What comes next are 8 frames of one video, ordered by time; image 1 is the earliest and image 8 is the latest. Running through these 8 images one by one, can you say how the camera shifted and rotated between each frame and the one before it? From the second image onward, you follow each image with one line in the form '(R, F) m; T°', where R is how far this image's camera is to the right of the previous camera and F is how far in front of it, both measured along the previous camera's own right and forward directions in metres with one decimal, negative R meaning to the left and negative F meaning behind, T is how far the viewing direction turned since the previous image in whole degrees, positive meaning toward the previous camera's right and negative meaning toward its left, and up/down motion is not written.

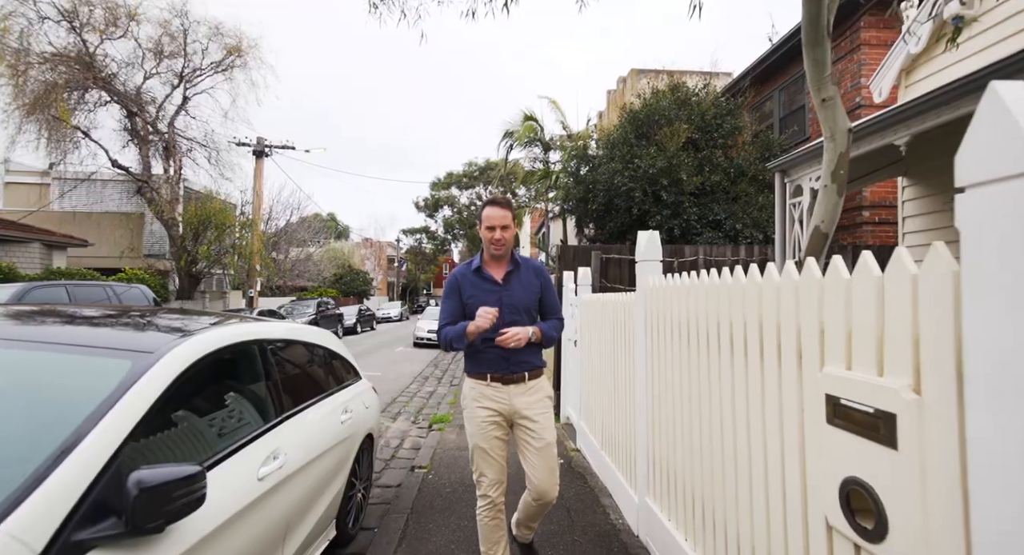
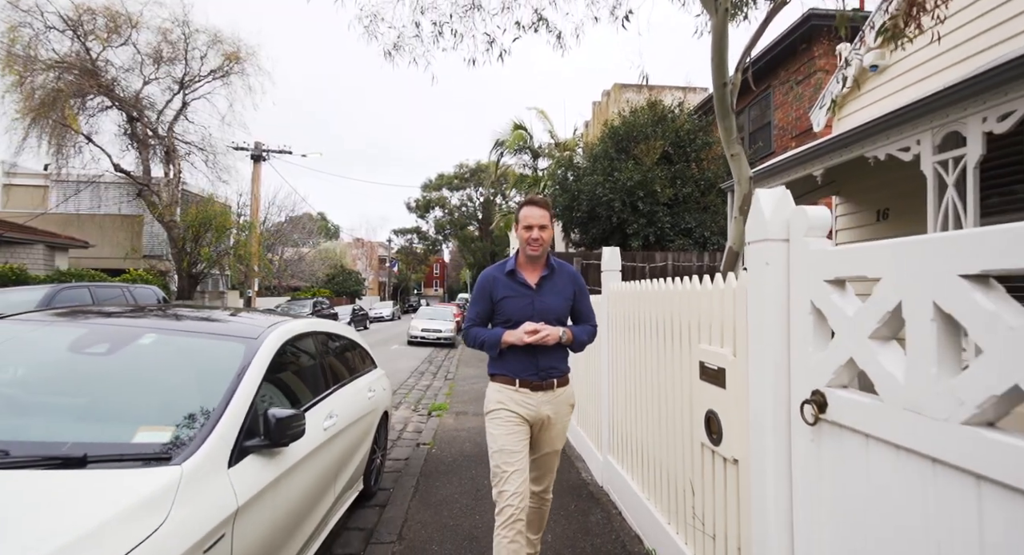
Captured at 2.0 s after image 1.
(0.0, -0.9) m; +1°
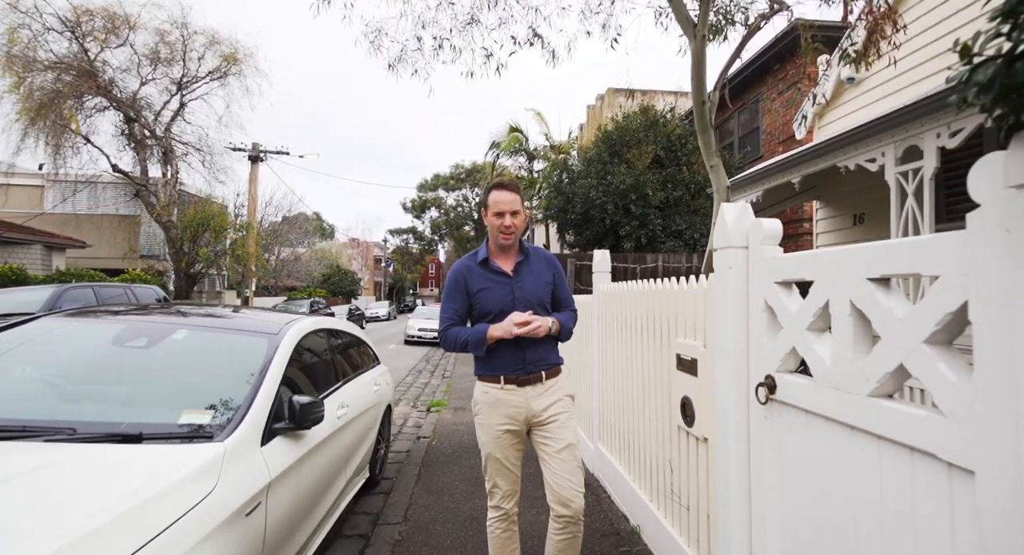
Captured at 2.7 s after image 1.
(0.0, -0.3) m; +1°
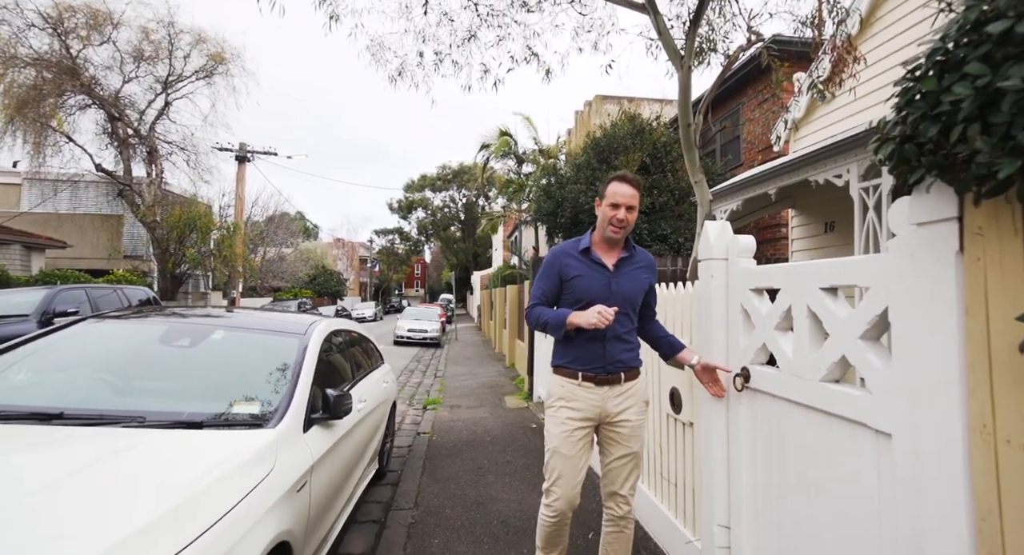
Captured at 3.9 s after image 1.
(-0.2, -0.3) m; +2°
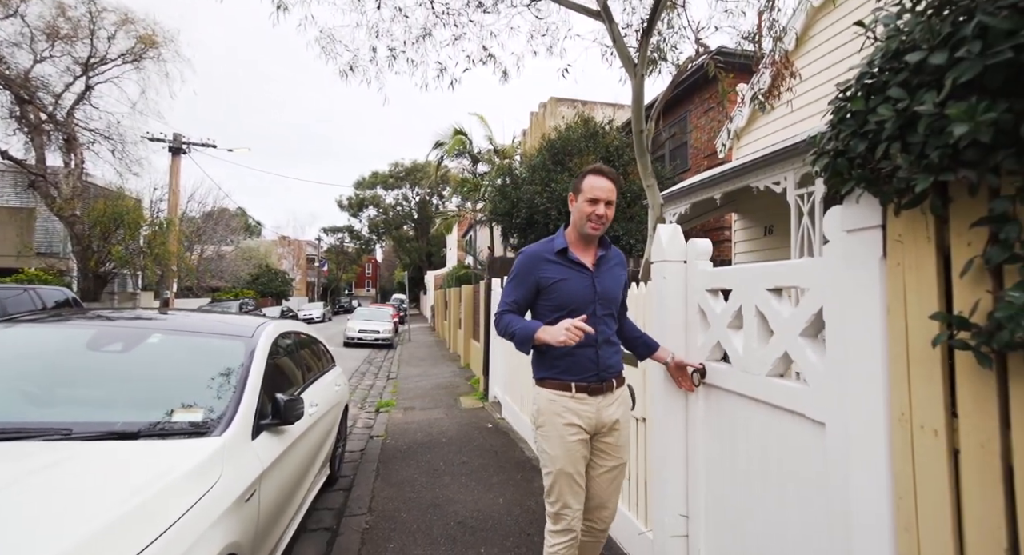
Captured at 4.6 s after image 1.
(0.0, 0.0) m; +5°
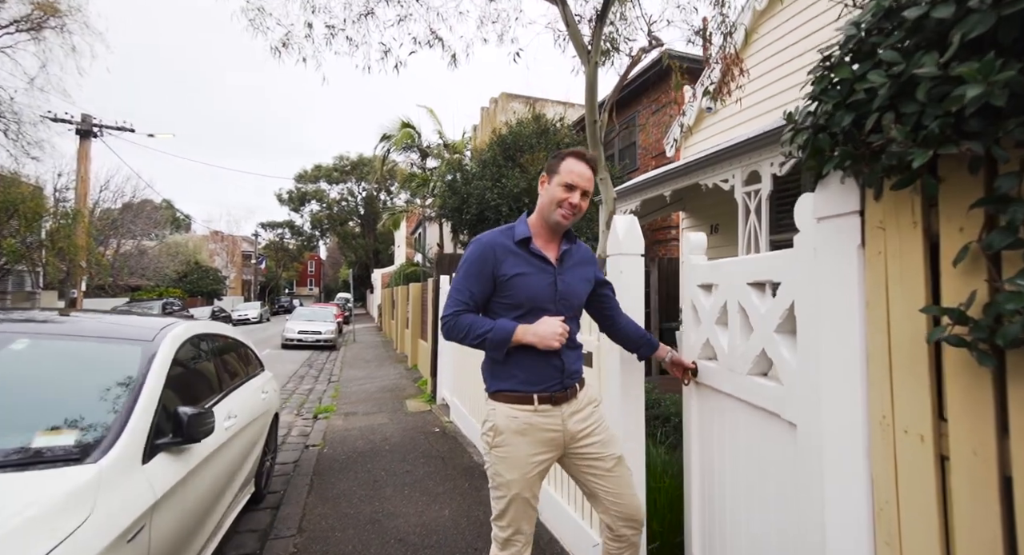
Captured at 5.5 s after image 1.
(0.0, +0.3) m; +6°
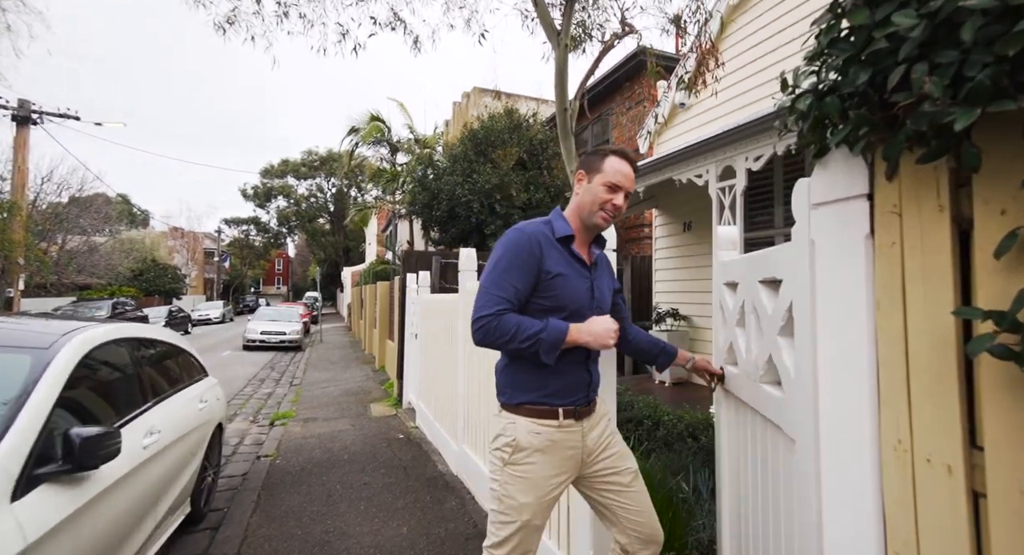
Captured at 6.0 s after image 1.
(+0.1, +0.3) m; +3°
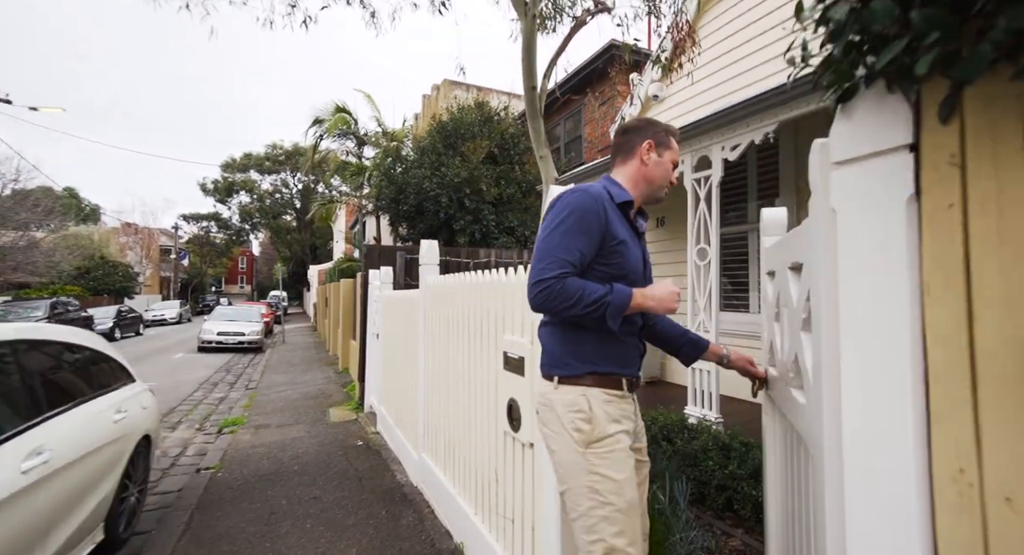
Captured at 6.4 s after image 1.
(+0.1, +0.3) m; +3°
